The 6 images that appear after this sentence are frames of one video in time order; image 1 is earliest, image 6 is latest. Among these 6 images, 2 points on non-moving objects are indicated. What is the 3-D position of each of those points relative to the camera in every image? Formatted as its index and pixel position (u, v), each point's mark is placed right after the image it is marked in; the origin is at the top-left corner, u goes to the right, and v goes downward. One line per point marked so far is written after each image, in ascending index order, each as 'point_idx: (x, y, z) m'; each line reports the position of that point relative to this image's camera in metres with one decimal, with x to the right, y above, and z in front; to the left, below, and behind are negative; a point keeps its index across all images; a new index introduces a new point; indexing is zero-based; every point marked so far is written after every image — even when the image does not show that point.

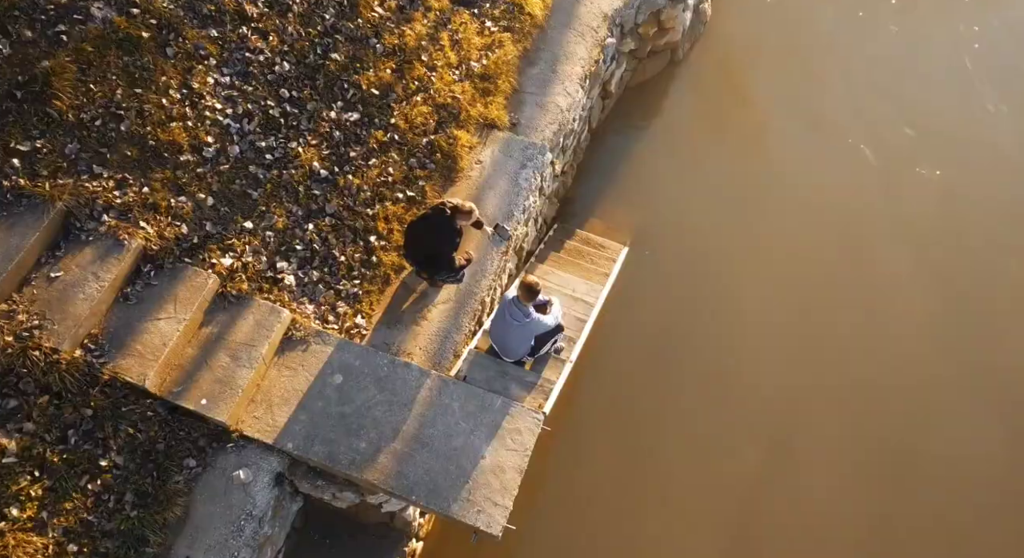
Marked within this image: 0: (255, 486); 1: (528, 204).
0: (-1.9, -1.6, +8.7) m
1: (+0.2, +0.7, +10.4) m
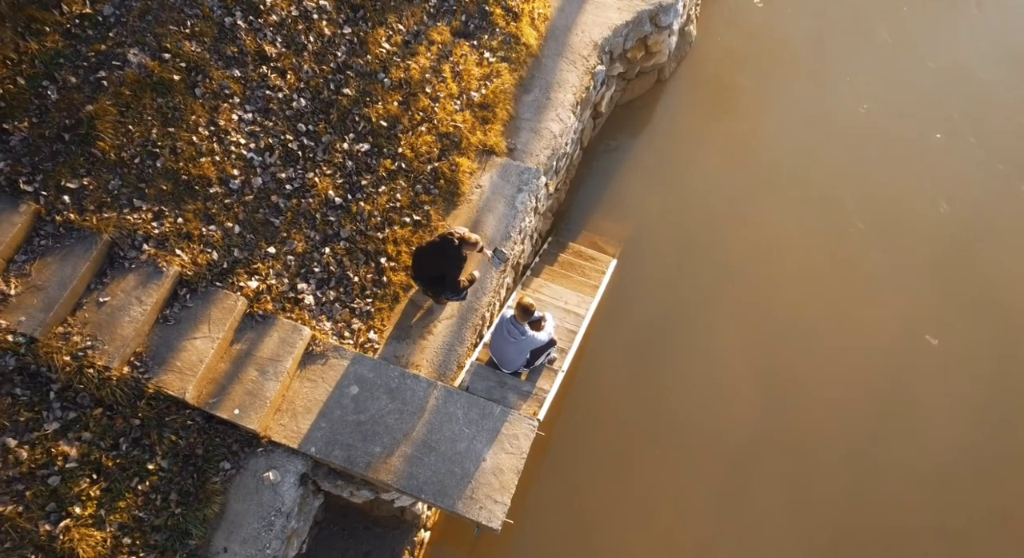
0: (-1.9, -1.7, +9.7) m
1: (+0.1, +0.5, +11.4) m
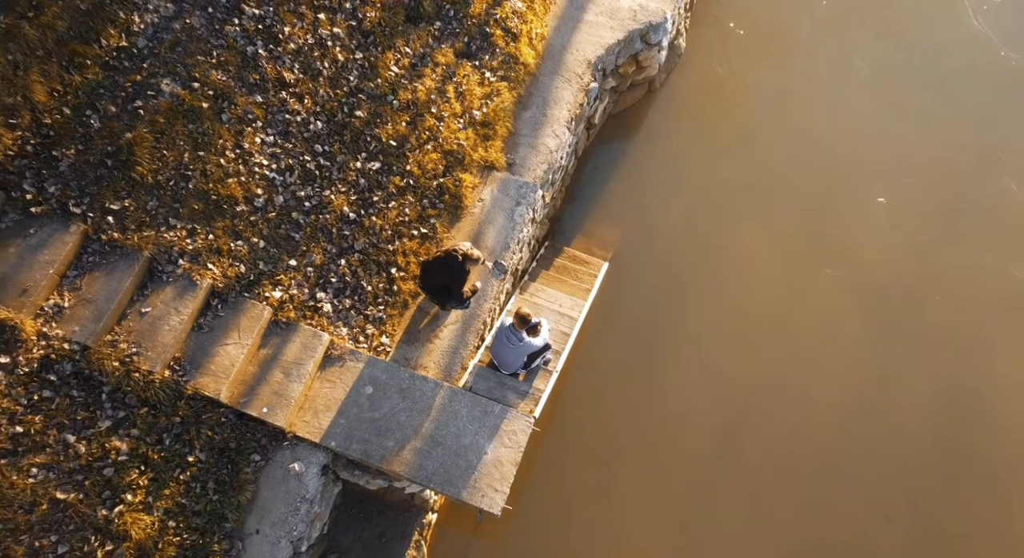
0: (-1.9, -1.8, +10.8) m
1: (+0.1, +0.5, +12.4) m
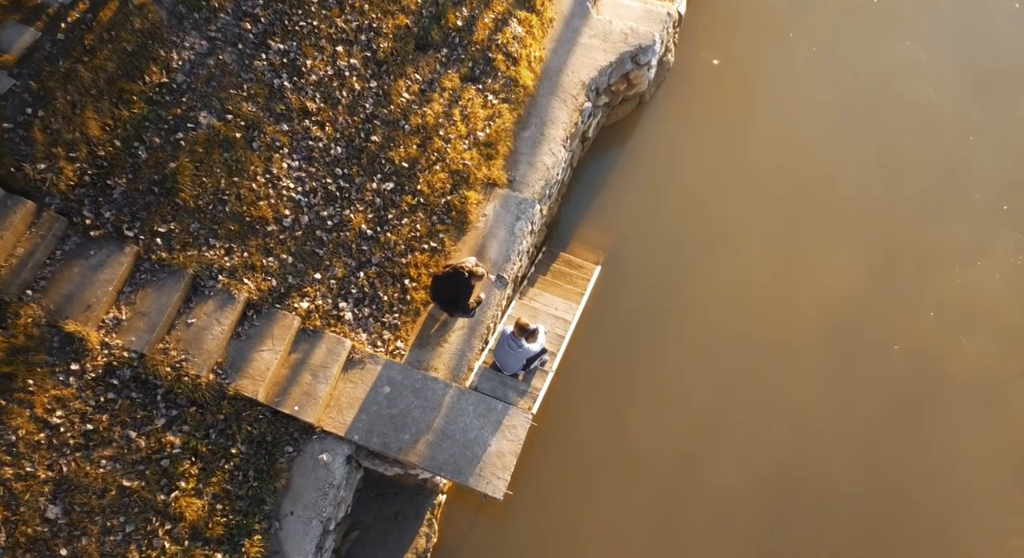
0: (-1.9, -2.0, +12.3) m
1: (+0.1, +0.4, +13.9) m
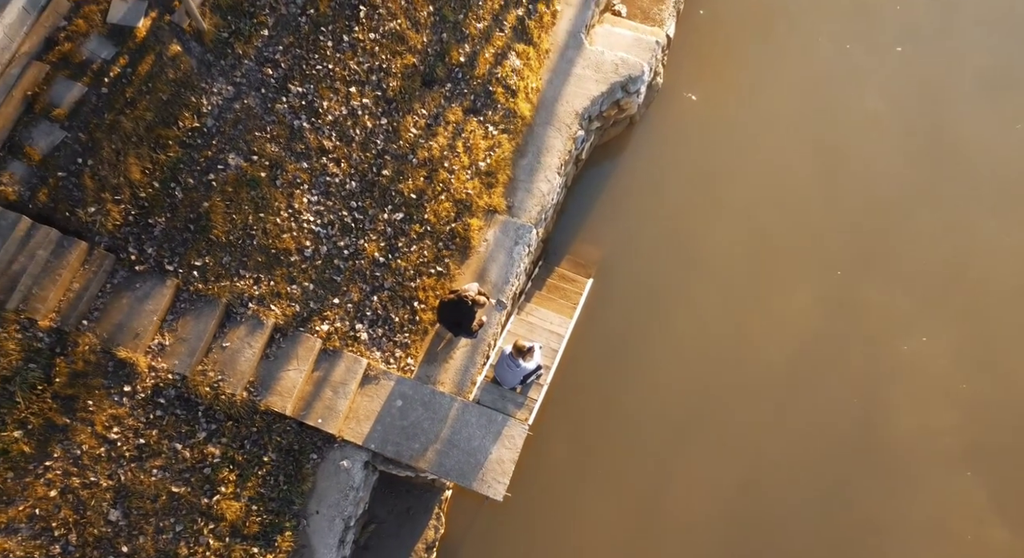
0: (-1.9, -2.3, +13.9) m
1: (+0.1, +0.1, +15.4) m
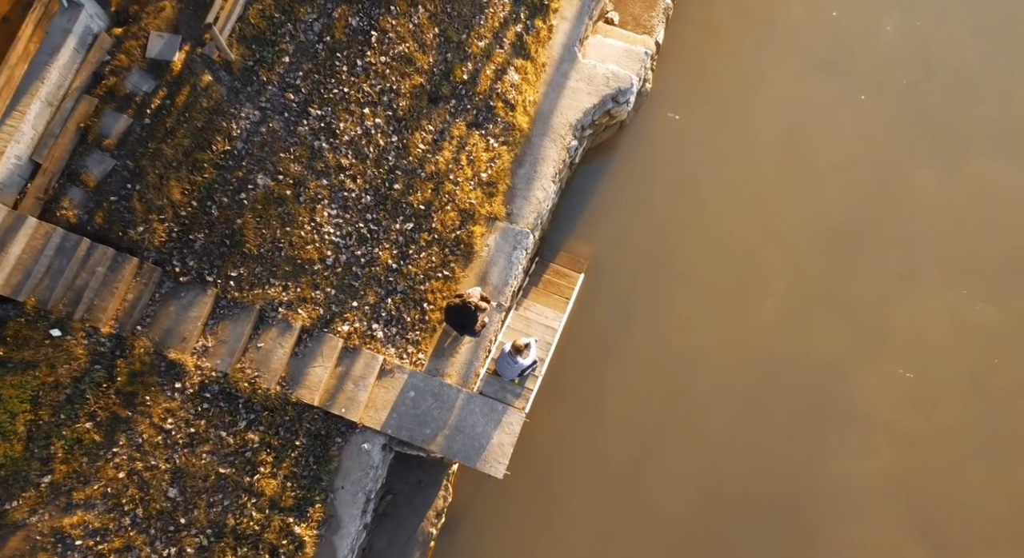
0: (-1.9, -2.3, +15.8) m
1: (+0.1, +0.1, +17.2) m
